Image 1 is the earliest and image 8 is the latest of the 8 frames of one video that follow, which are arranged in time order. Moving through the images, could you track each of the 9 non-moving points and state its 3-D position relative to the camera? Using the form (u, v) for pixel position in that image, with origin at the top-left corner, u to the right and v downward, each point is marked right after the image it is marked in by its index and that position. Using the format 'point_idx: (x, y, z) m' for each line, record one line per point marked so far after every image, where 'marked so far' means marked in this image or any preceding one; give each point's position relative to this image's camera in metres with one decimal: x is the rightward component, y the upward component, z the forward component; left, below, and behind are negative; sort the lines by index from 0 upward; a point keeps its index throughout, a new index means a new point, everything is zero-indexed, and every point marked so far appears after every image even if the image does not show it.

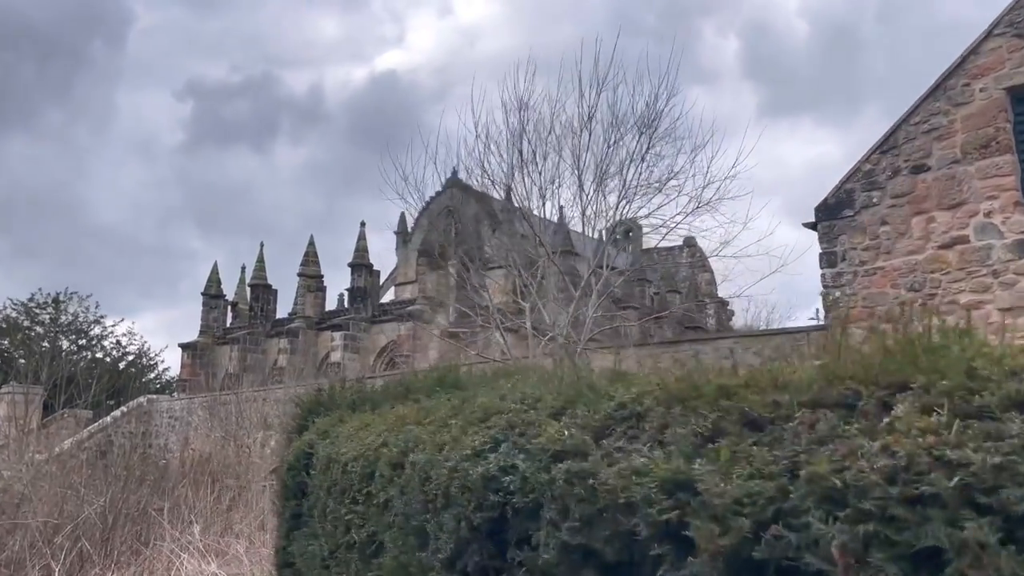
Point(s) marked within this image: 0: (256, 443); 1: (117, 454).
0: (-5.0, -3.0, +15.4) m
1: (-6.6, -2.8, +13.3) m
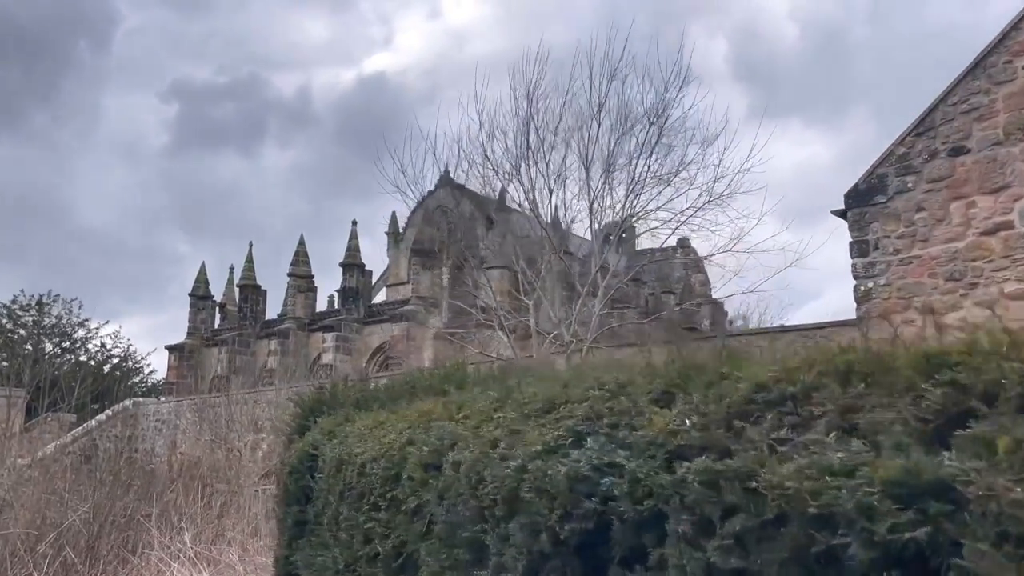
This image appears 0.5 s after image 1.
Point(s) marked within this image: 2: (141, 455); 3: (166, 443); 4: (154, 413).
0: (-5.0, -3.0, +15.0) m
1: (-6.5, -2.7, +12.8) m
2: (-6.5, -2.9, +13.9) m
3: (-7.1, -3.2, +16.4) m
4: (-8.8, -3.1, +19.6) m
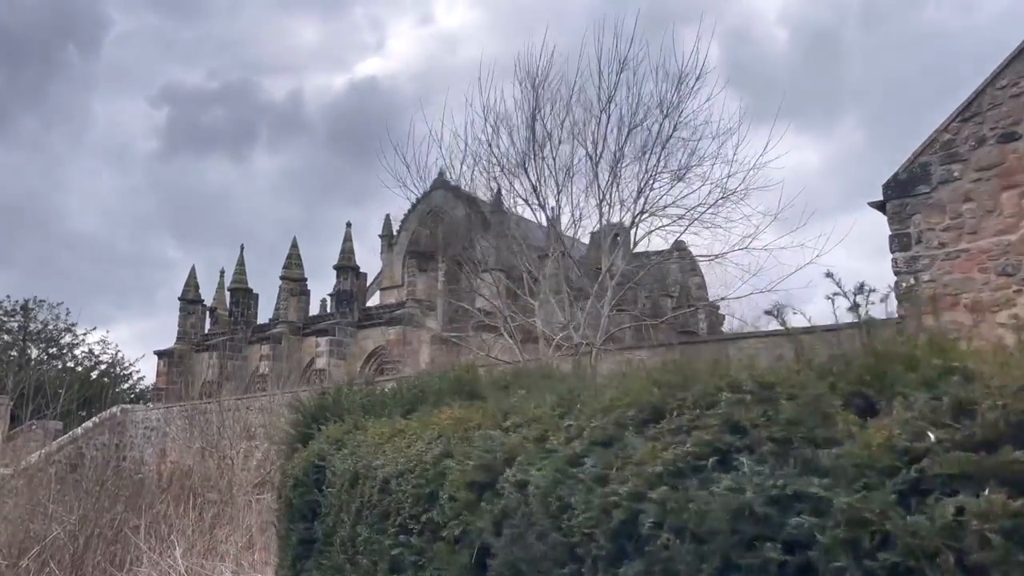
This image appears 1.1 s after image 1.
0: (-5.0, -3.0, +14.4) m
1: (-6.5, -2.7, +12.3) m
2: (-6.4, -3.0, +13.4) m
3: (-7.1, -3.3, +15.9) m
4: (-8.8, -3.1, +19.0) m
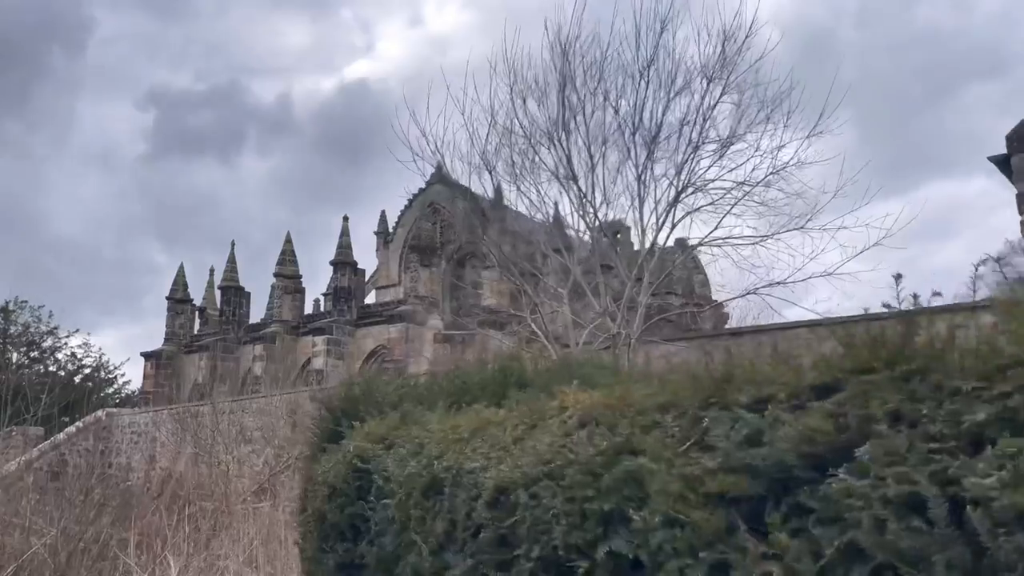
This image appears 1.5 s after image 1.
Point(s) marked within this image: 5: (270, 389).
0: (-4.7, -2.9, +13.4) m
1: (-6.2, -2.6, +11.2) m
2: (-6.1, -2.8, +12.3) m
3: (-6.8, -3.2, +14.8) m
4: (-8.6, -3.1, +17.9) m
5: (-5.0, -2.1, +16.3) m
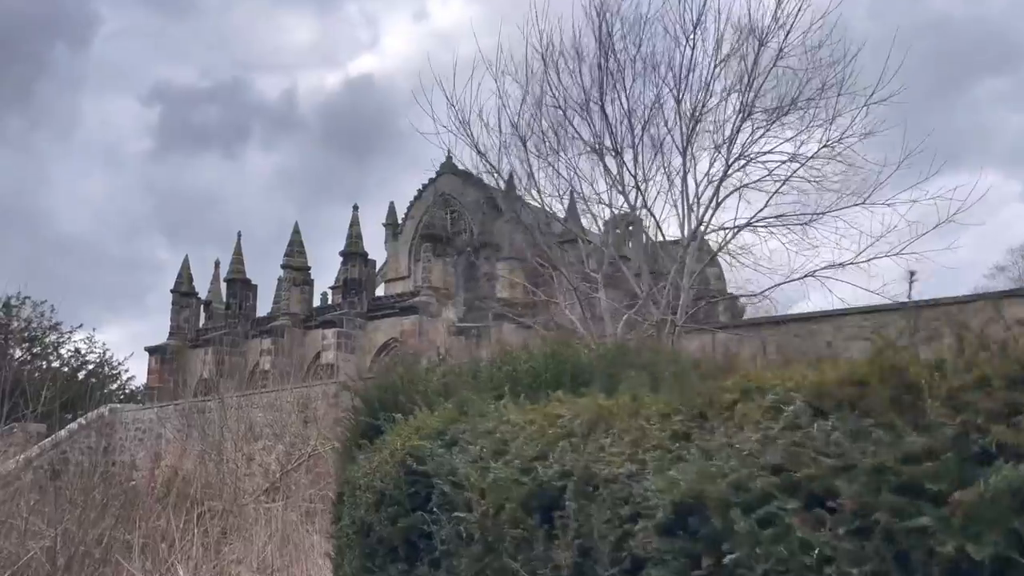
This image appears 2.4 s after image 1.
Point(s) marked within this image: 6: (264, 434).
0: (-4.3, -2.7, +12.7) m
1: (-5.8, -2.4, +10.5) m
2: (-5.7, -2.7, +11.6) m
3: (-6.4, -3.0, +14.1) m
4: (-8.2, -2.9, +17.2) m
5: (-4.6, -1.9, +15.6) m
6: (-4.1, -2.4, +13.3) m
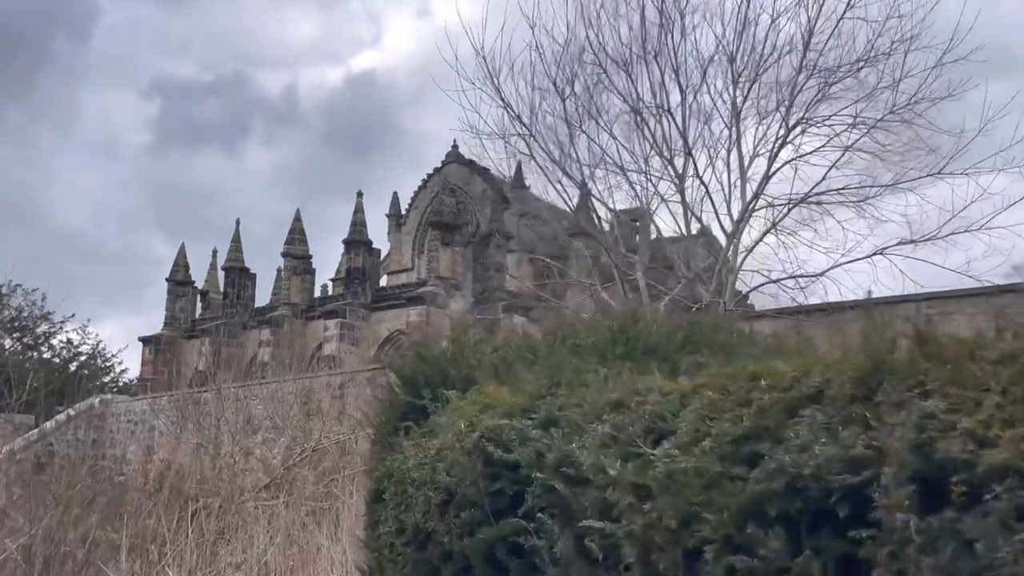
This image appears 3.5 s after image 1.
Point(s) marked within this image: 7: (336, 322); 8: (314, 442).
0: (-4.0, -2.4, +11.8) m
1: (-5.5, -2.2, +9.6) m
2: (-5.5, -2.4, +10.8) m
3: (-6.2, -2.7, +13.2) m
4: (-7.9, -2.5, +16.3) m
5: (-4.3, -1.6, +14.8) m
6: (-3.9, -2.2, +12.5) m
7: (-4.4, -0.8, +19.7) m
8: (-2.9, -2.3, +11.6) m
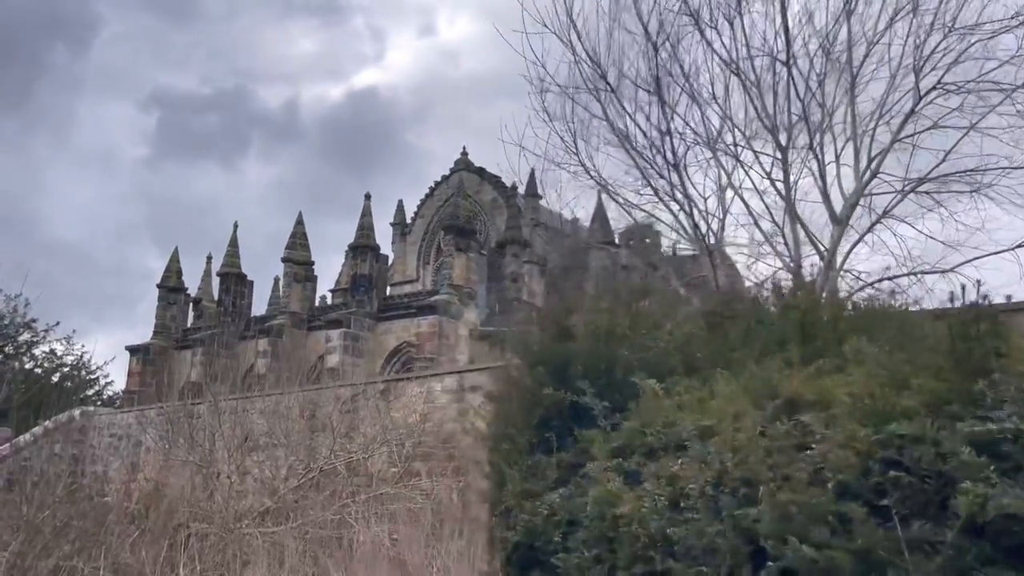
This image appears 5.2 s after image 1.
0: (-3.6, -2.4, +10.5) m
1: (-5.0, -2.1, +8.3) m
2: (-5.0, -2.3, +9.4) m
3: (-5.8, -2.7, +11.9) m
4: (-7.5, -2.6, +14.9) m
5: (-3.9, -1.7, +13.4) m
6: (-3.5, -2.2, +11.1) m
7: (-4.0, -1.0, +18.4) m
8: (-2.5, -2.3, +10.3) m
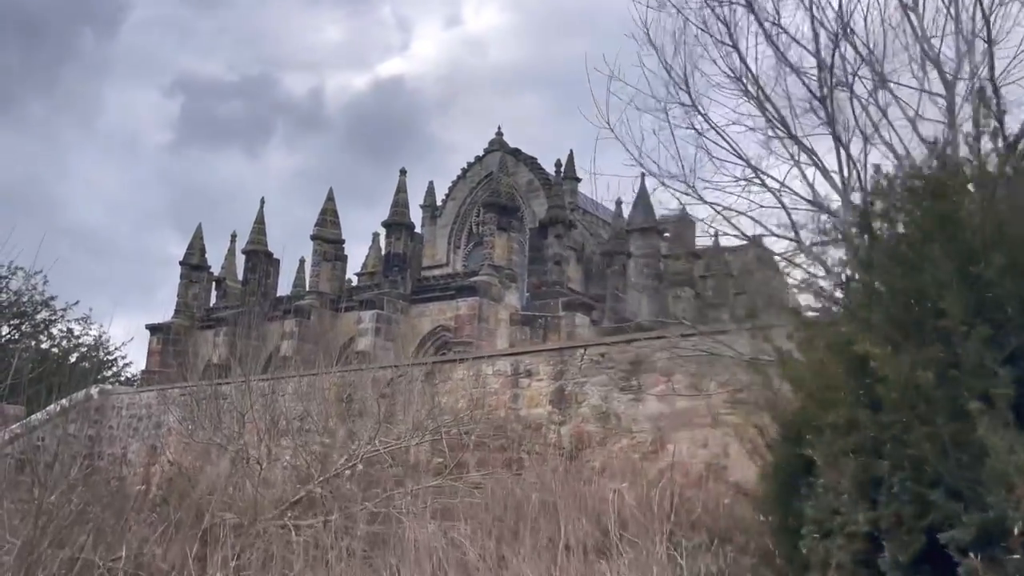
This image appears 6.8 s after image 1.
0: (-2.9, -2.0, +9.5) m
1: (-4.4, -1.6, +7.3) m
2: (-4.3, -1.9, +8.4) m
3: (-5.0, -2.2, +10.9) m
4: (-6.7, -2.1, +14.0) m
5: (-3.1, -1.2, +12.5) m
6: (-2.7, -1.8, +10.1) m
7: (-3.1, -0.6, +17.4) m
8: (-1.8, -1.9, +9.3) m
